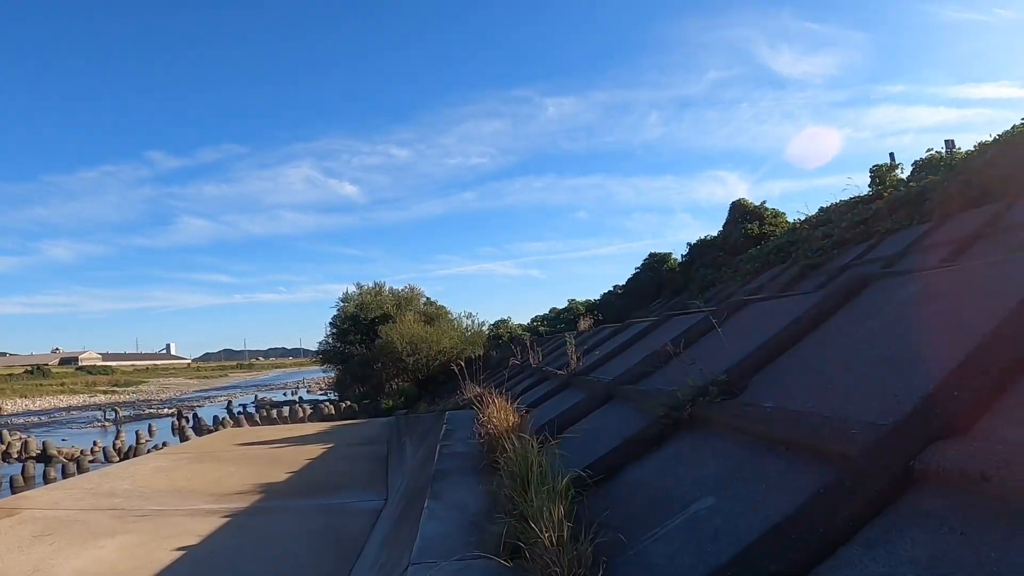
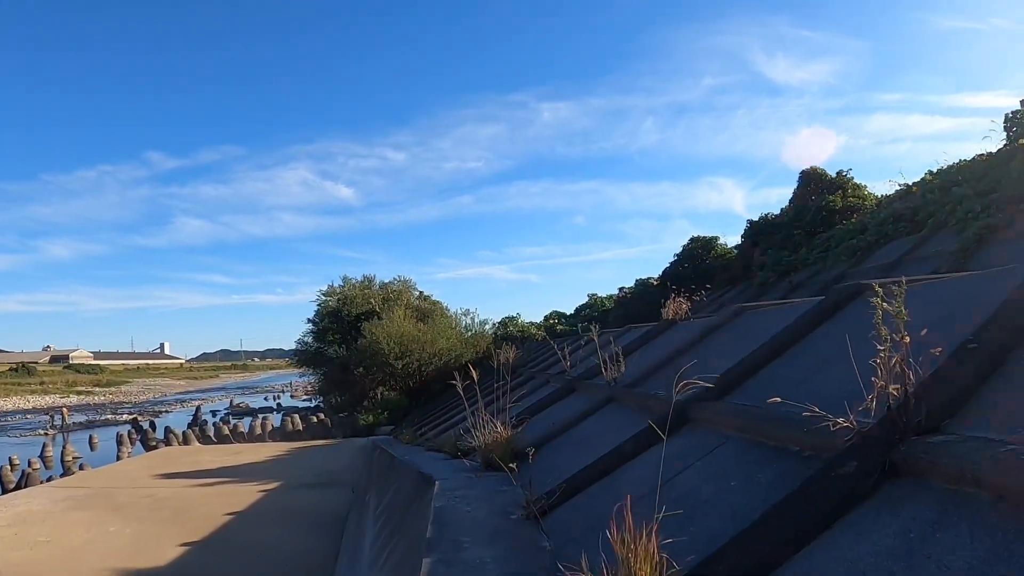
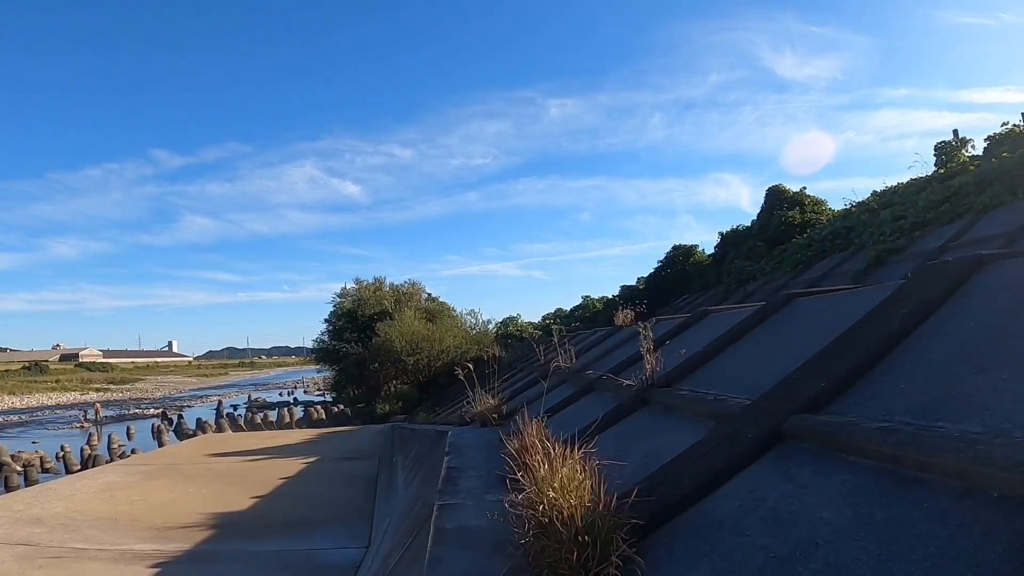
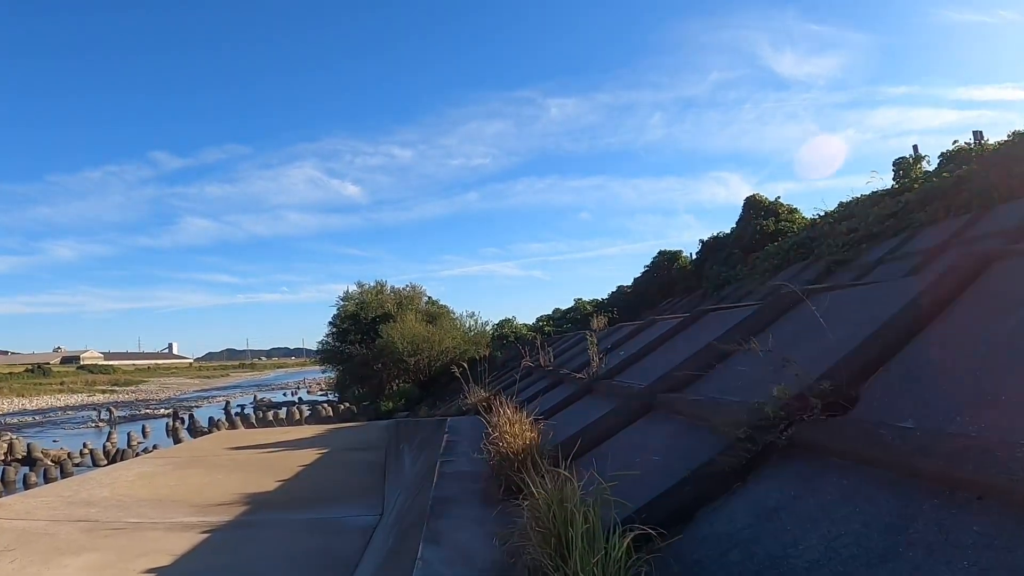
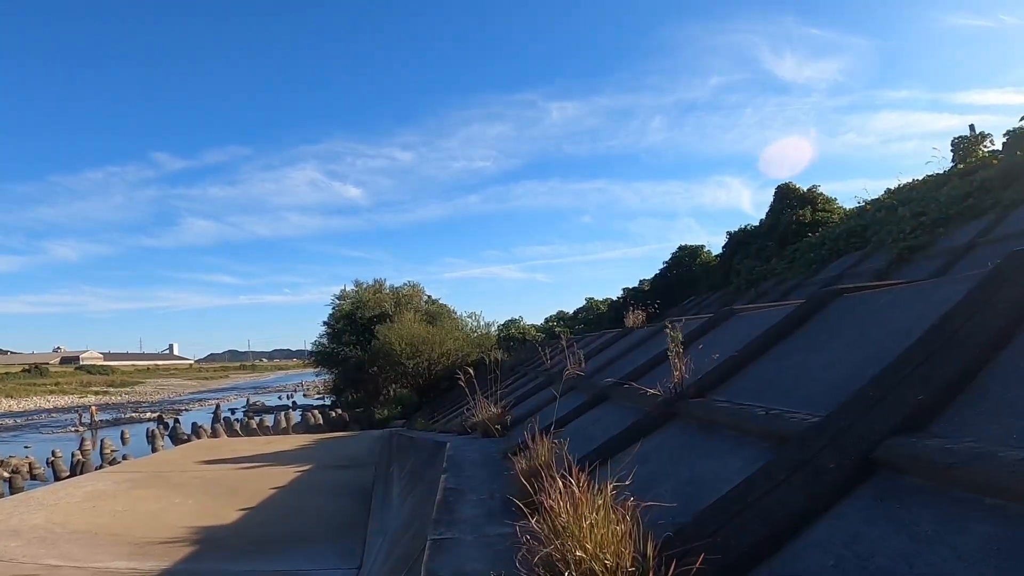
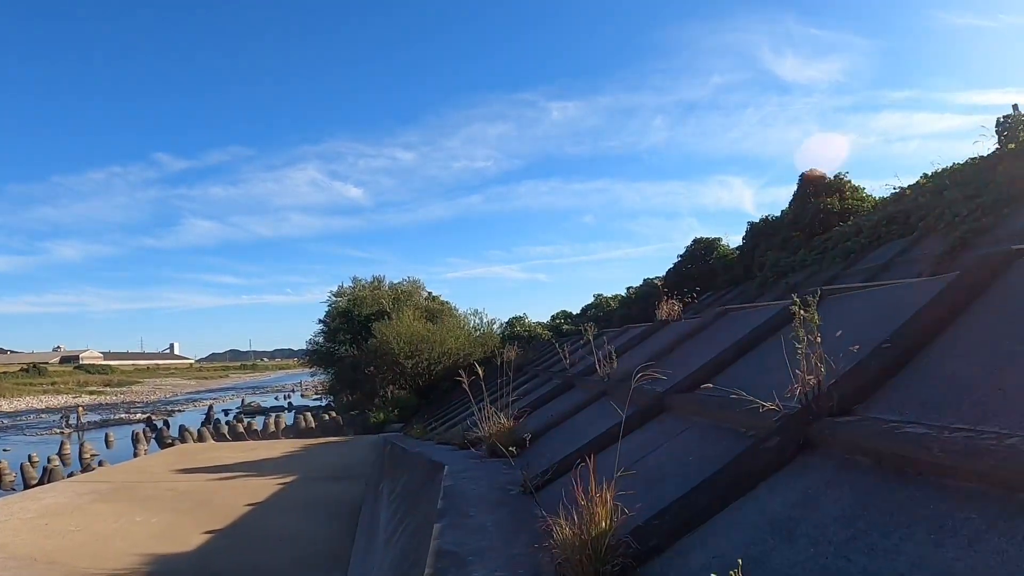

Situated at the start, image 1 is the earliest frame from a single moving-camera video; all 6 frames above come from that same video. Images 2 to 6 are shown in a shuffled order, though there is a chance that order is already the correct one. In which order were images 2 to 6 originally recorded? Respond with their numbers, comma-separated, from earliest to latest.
4, 3, 5, 6, 2
